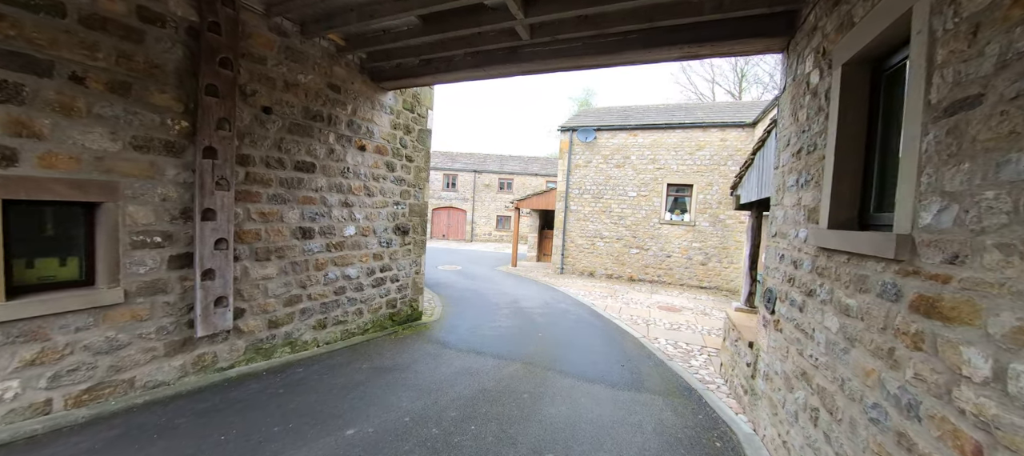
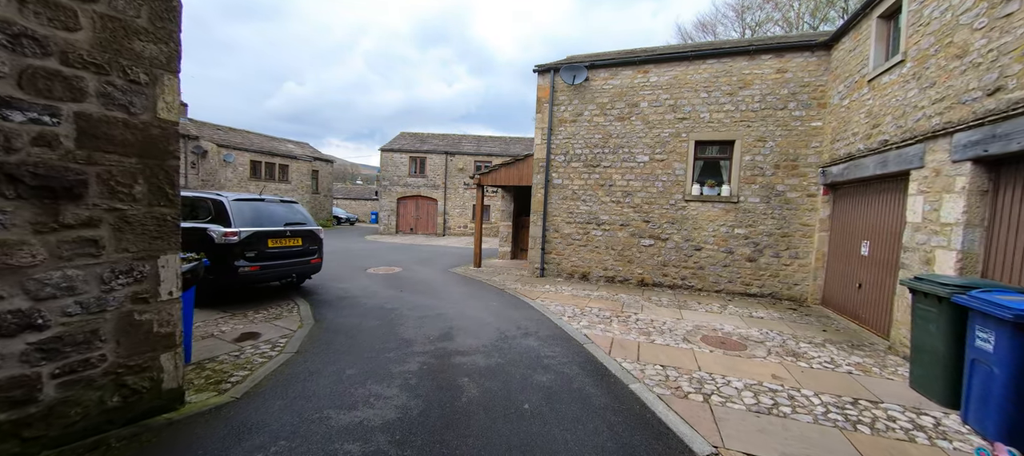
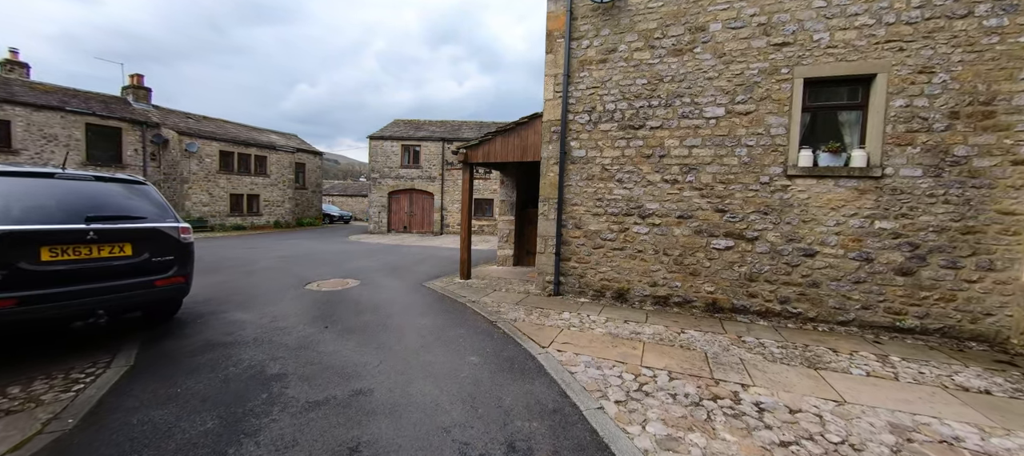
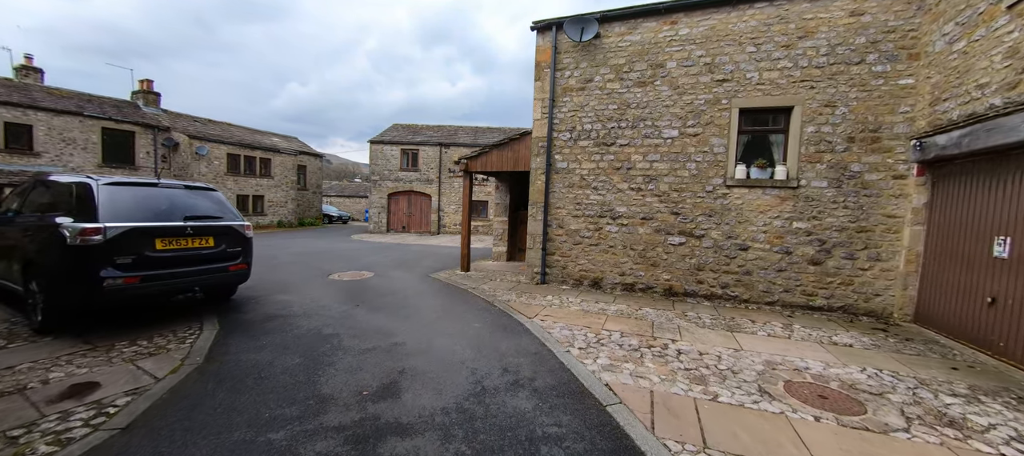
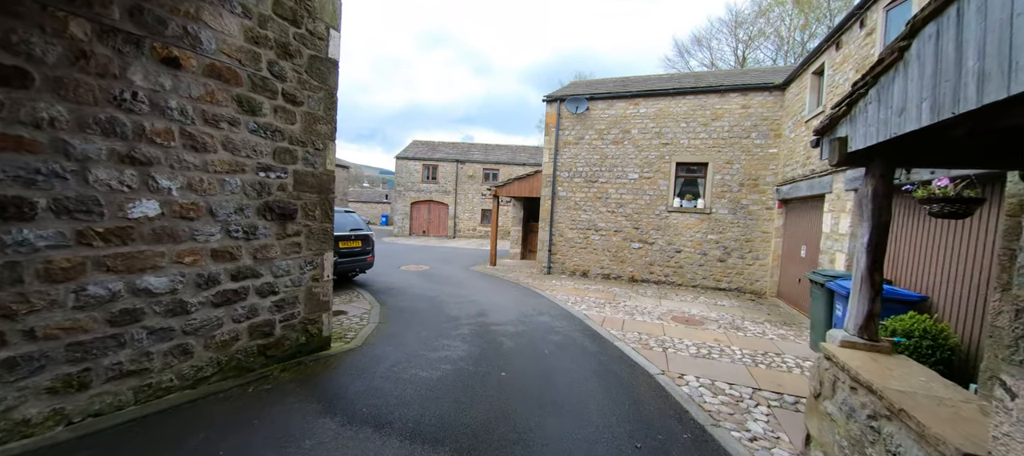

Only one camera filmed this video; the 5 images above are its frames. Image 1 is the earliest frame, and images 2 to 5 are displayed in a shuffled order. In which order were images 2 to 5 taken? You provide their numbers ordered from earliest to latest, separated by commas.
5, 2, 4, 3
